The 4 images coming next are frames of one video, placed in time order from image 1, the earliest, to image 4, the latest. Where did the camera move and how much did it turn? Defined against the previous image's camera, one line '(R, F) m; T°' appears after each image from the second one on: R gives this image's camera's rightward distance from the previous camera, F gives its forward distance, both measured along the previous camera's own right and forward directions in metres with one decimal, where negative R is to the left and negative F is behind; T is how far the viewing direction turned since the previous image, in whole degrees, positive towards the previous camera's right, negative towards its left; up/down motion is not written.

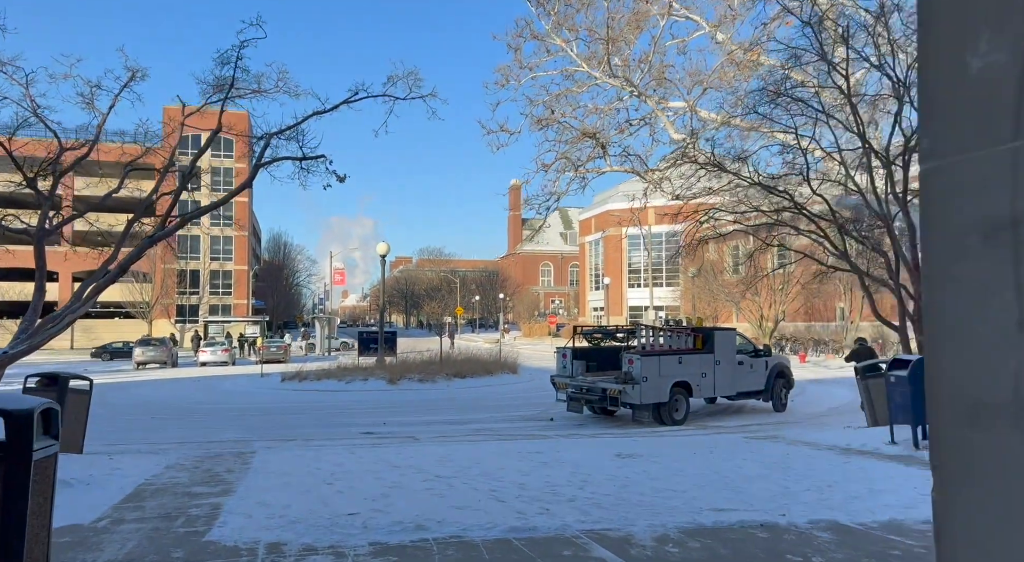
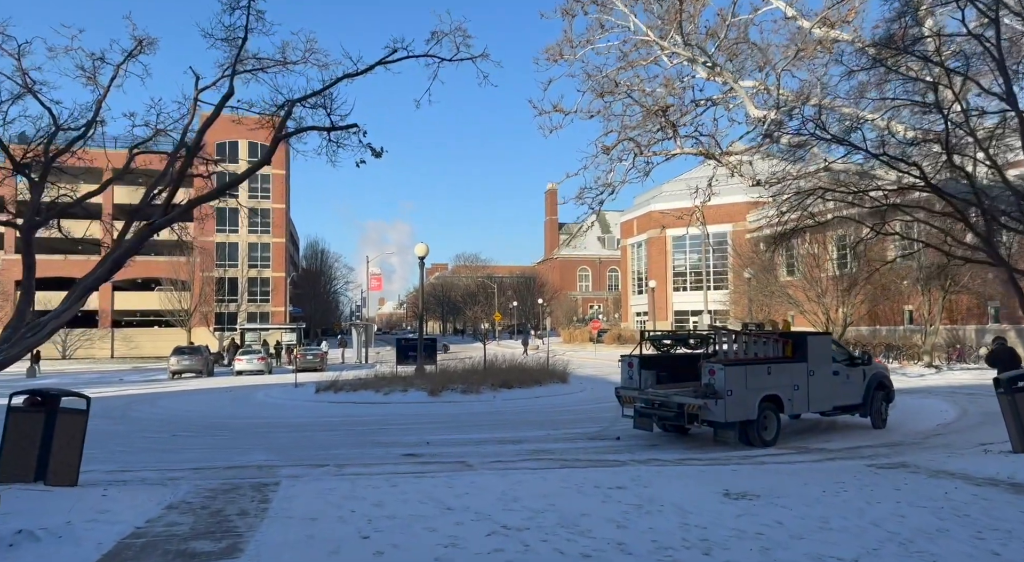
(-0.4, +1.7) m; -3°
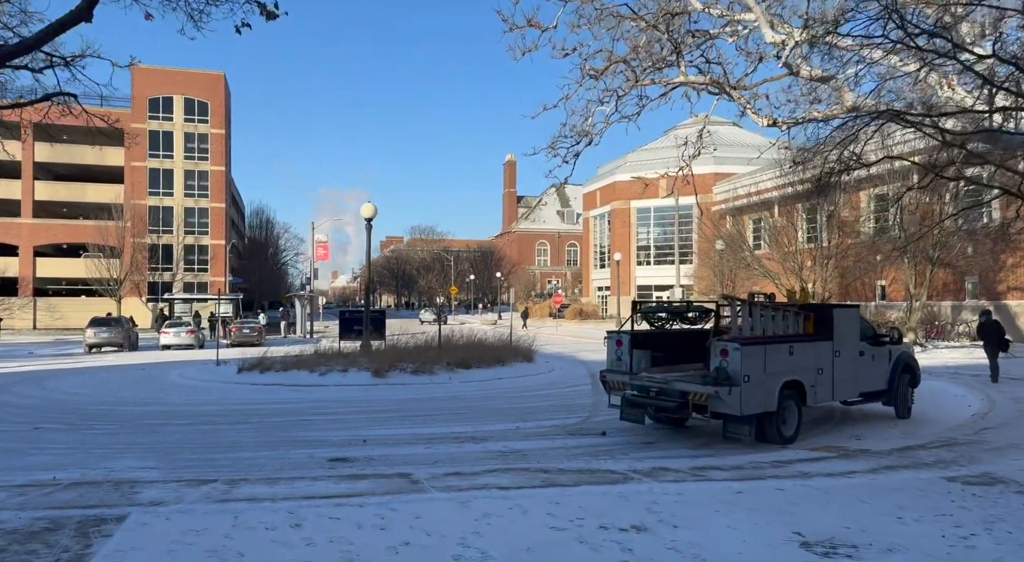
(-0.1, +2.6) m; +4°
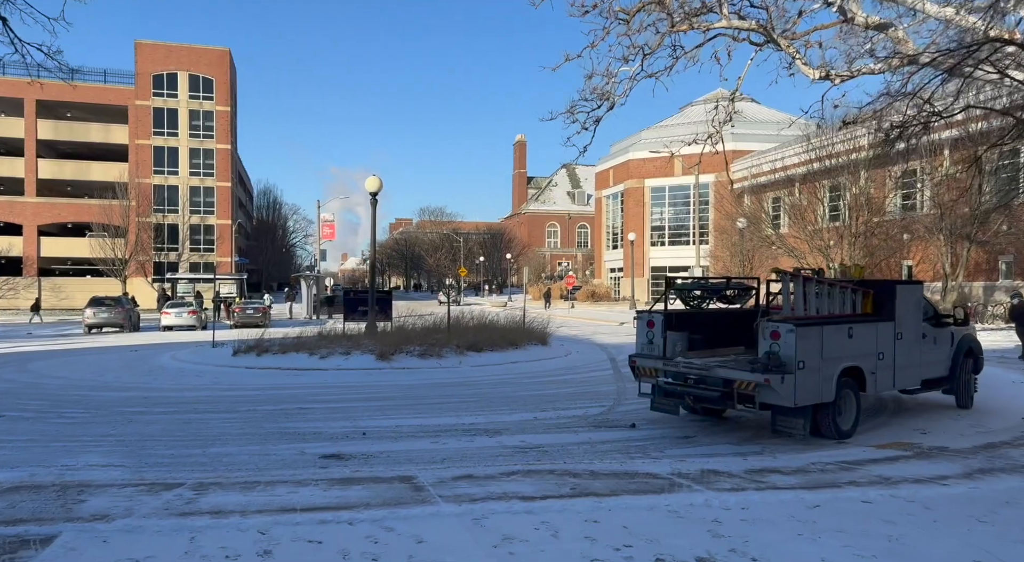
(-0.1, +1.2) m; -1°
